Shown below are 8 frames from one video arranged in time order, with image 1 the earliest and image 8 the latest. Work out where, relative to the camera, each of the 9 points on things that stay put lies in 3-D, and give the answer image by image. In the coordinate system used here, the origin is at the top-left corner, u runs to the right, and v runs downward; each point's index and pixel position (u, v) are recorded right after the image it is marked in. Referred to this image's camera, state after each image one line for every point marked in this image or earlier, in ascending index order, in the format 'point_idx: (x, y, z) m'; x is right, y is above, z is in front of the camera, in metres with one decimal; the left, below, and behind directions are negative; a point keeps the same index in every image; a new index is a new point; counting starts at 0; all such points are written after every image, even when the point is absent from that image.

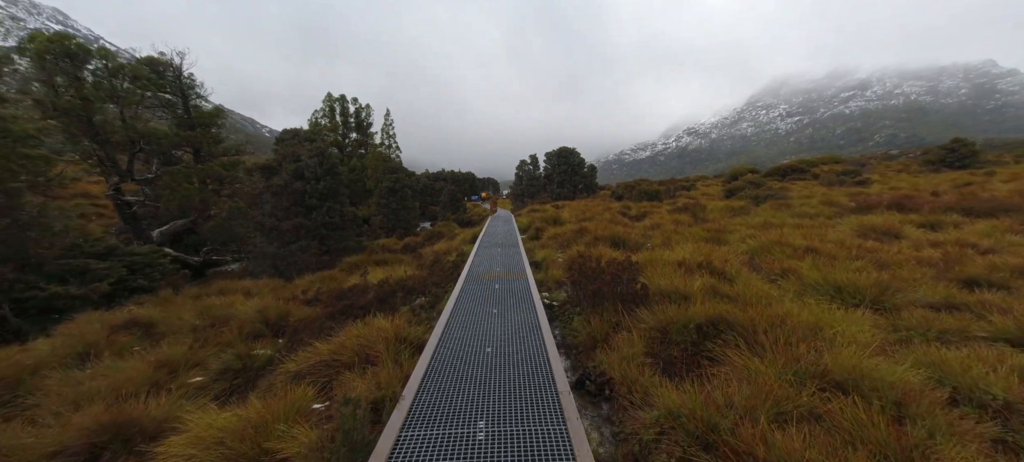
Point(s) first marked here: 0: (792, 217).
0: (+8.8, +0.4, +10.4) m
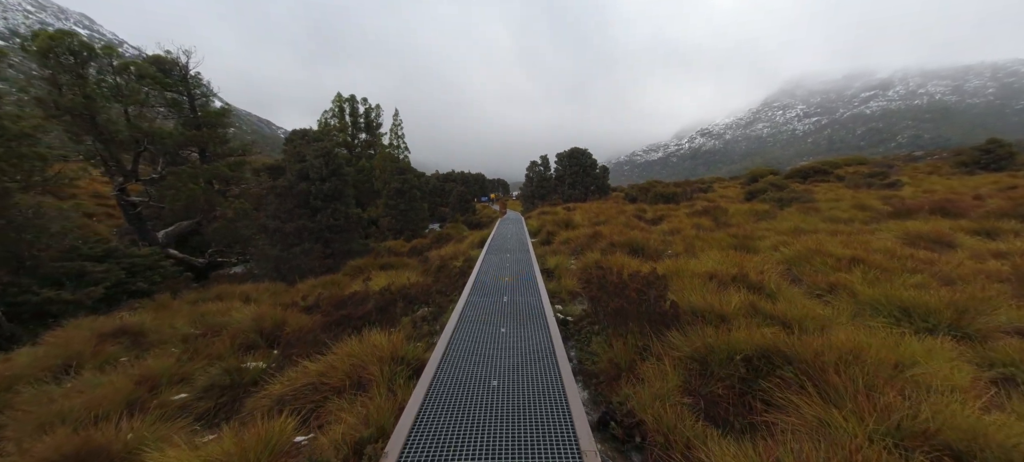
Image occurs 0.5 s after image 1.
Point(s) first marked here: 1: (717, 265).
0: (+9.1, +0.3, +9.7) m
1: (+3.2, -0.5, +5.3) m
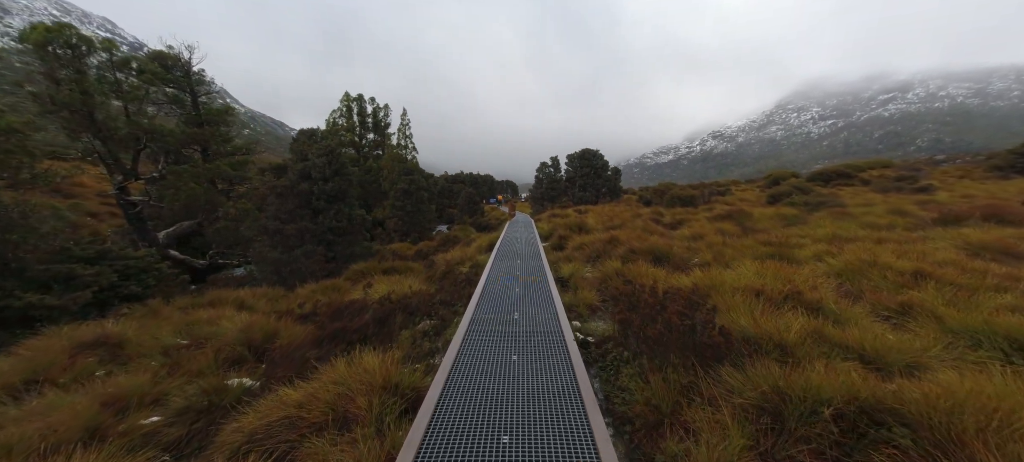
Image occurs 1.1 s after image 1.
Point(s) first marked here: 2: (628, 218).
0: (+9.3, +0.1, +8.9) m
1: (+3.4, -0.6, +4.6) m
2: (+4.5, +0.5, +12.8) m
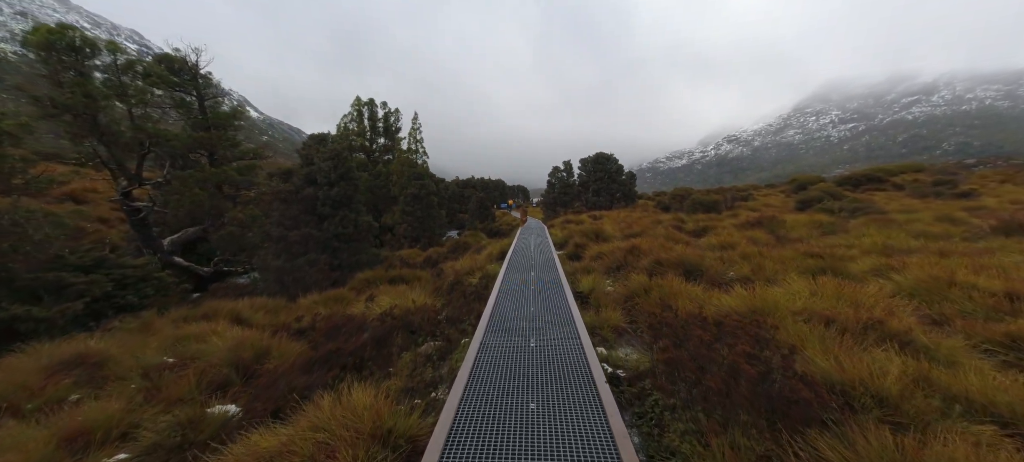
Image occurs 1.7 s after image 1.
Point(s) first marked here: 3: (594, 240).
0: (+9.7, -0.2, +8.0) m
1: (+3.6, -0.8, +3.9) m
2: (+4.9, +0.2, +12.1) m
3: (+2.6, -0.3, +10.4) m
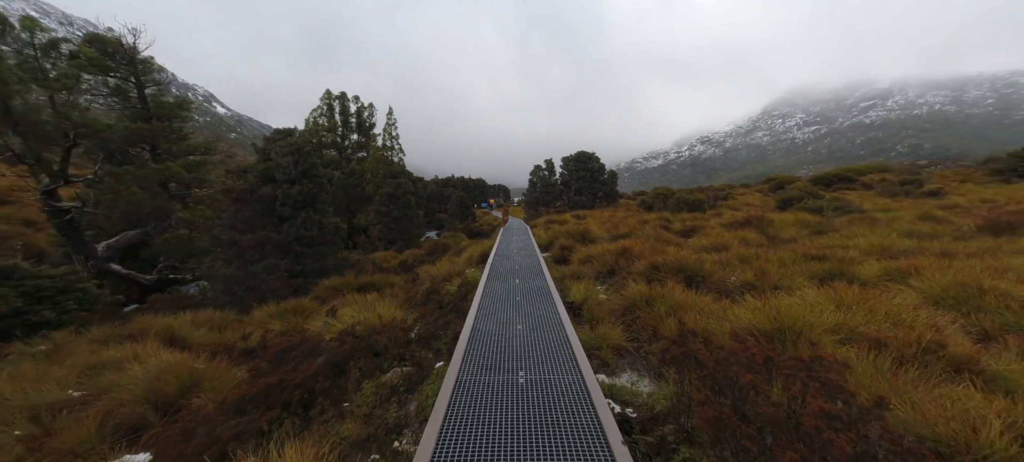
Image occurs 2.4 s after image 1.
0: (+9.3, -0.2, +7.8) m
1: (+3.4, -0.8, +3.4) m
2: (+4.3, +0.2, +11.6) m
3: (+2.0, -0.3, +9.8) m
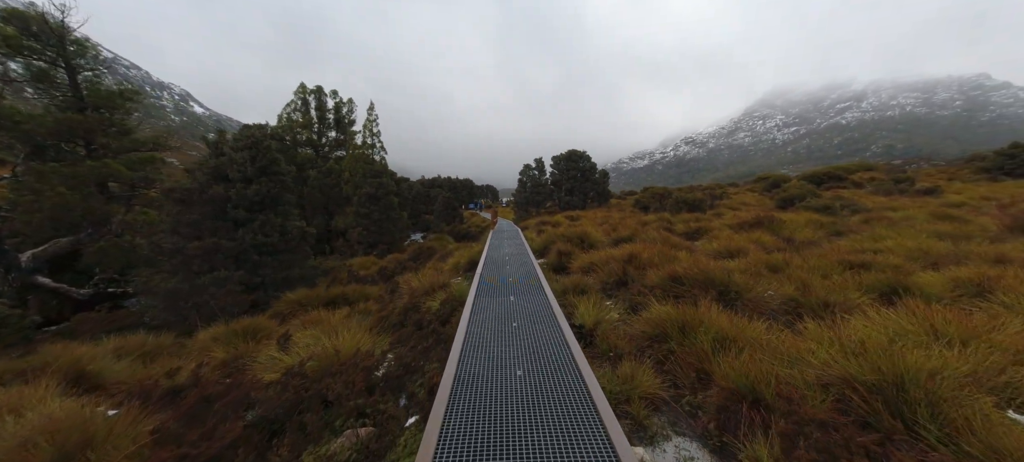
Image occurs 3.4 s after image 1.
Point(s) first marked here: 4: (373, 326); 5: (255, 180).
0: (+9.1, -0.2, +7.1) m
1: (+3.4, -0.9, +2.5) m
2: (+4.0, +0.1, +10.8) m
3: (+1.8, -0.4, +8.9) m
4: (-2.3, -1.5, +5.4) m
5: (-6.3, +1.2, +8.2) m
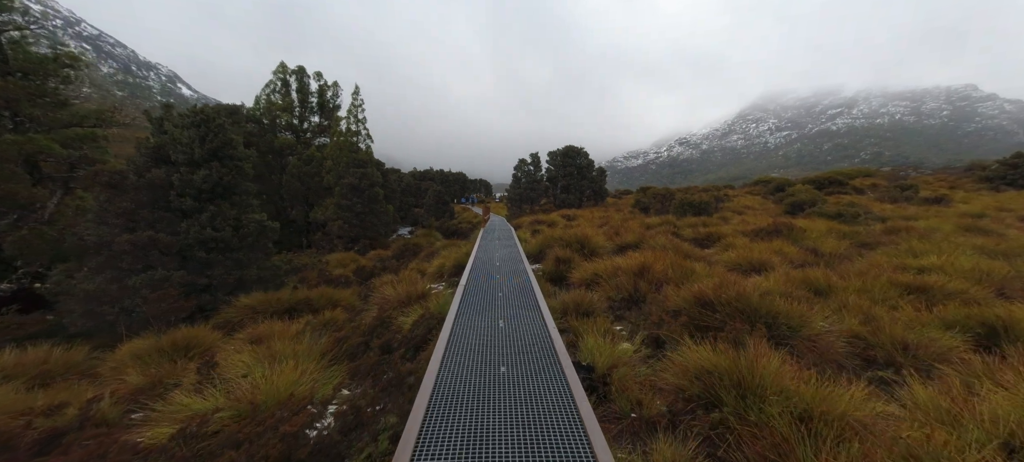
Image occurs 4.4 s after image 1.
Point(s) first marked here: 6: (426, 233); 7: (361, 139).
0: (+8.9, -0.5, +6.3) m
1: (+3.3, -1.1, +1.6) m
2: (+3.8, 0.0, +9.8) m
3: (+1.6, -0.5, +7.9) m
4: (-2.4, -1.5, +4.4) m
5: (-6.4, +1.4, +7.0) m
6: (-4.9, -0.1, +18.8) m
7: (-8.6, +5.2, +18.9) m
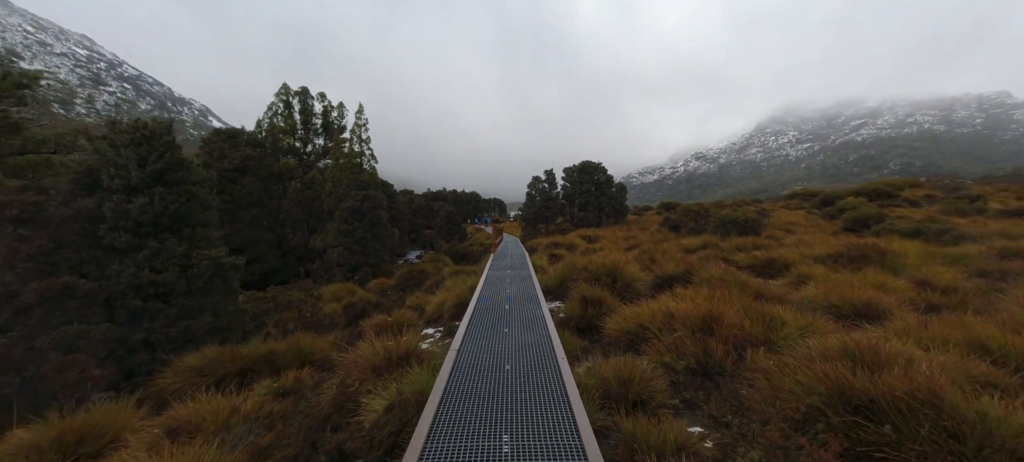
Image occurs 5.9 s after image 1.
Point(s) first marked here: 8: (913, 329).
0: (+9.1, -0.8, +4.4) m
1: (+3.3, -1.3, -0.2) m
2: (+4.1, -0.6, +8.1) m
3: (+1.8, -1.0, +6.2) m
4: (-2.3, -2.0, +2.9) m
5: (-6.2, +0.7, +5.9) m
6: (-4.2, -1.4, +17.5) m
7: (-7.9, +3.8, +18.0) m
8: (+4.6, -1.1, +3.8) m
